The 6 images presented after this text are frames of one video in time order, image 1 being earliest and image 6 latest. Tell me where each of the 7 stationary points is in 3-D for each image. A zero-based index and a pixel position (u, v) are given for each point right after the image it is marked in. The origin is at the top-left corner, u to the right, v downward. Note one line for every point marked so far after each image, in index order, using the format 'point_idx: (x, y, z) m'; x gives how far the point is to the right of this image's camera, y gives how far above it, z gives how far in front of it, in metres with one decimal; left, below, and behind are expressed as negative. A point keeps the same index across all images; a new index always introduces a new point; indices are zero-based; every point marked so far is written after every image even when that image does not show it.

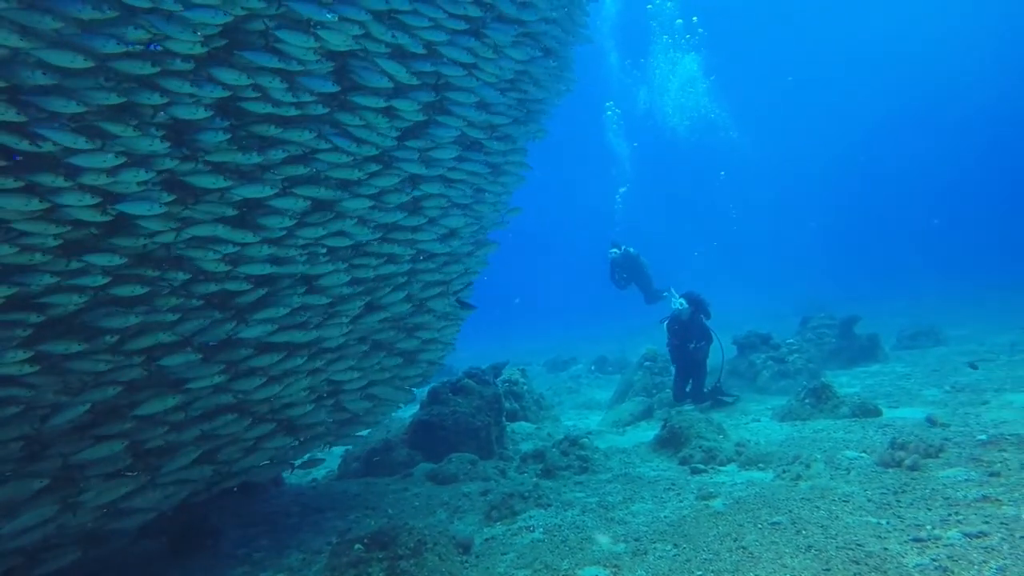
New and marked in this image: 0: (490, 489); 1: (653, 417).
0: (-0.3, -1.7, +6.6) m
1: (+1.7, -1.7, +9.9) m
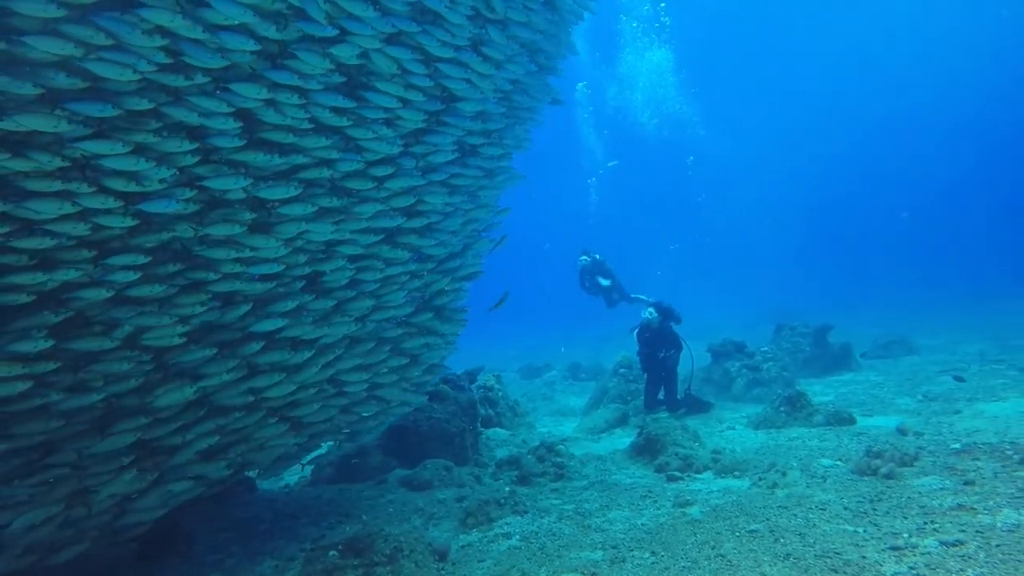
0: (-0.5, -1.8, +6.6) m
1: (+1.3, -1.7, +9.9) m
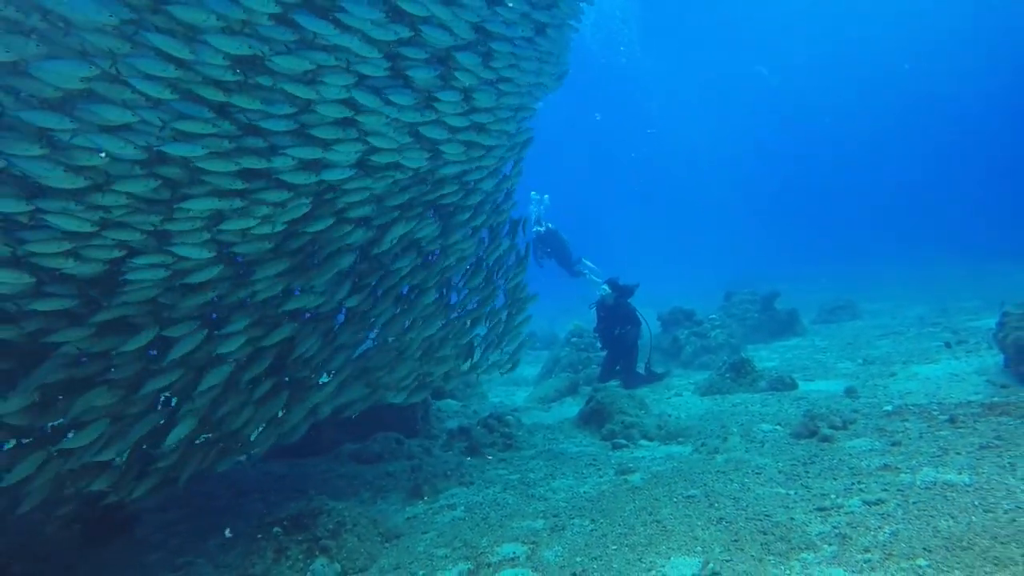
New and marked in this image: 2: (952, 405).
0: (-0.8, -1.6, +6.6) m
1: (+0.8, -1.4, +10.0) m
2: (+3.4, -0.9, +5.9) m
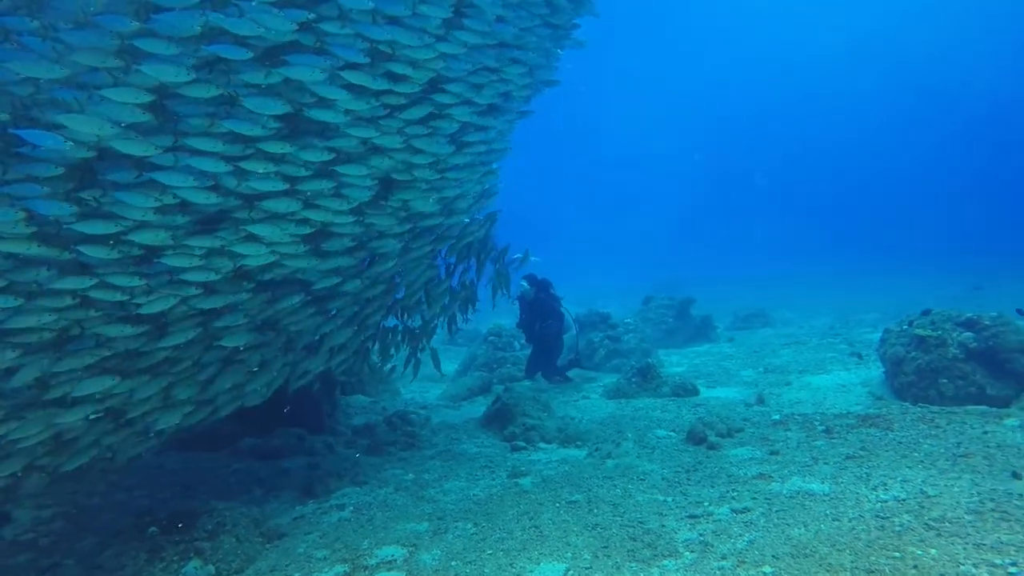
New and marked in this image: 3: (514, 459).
0: (+0.4, -1.3, +9.3) m
1: (+2.1, -0.8, +12.7) m
2: (+4.7, -0.9, +8.6) m
3: (0.0, -1.7, +7.6) m
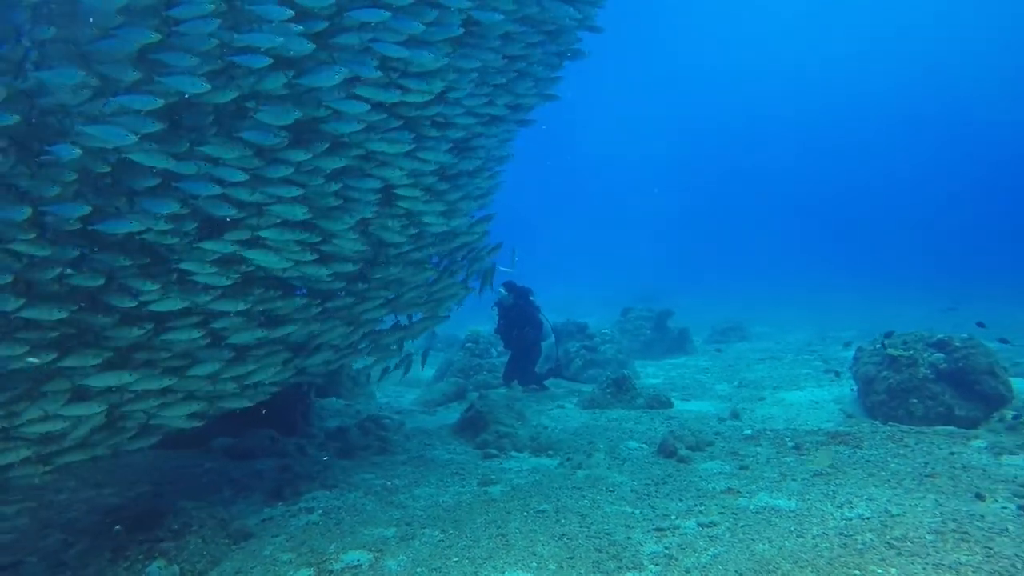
0: (+0.1, -1.4, +9.3) m
1: (+1.7, -1.0, +12.7) m
2: (+4.4, -1.2, +8.7) m
3: (-0.3, -1.7, +7.6) m
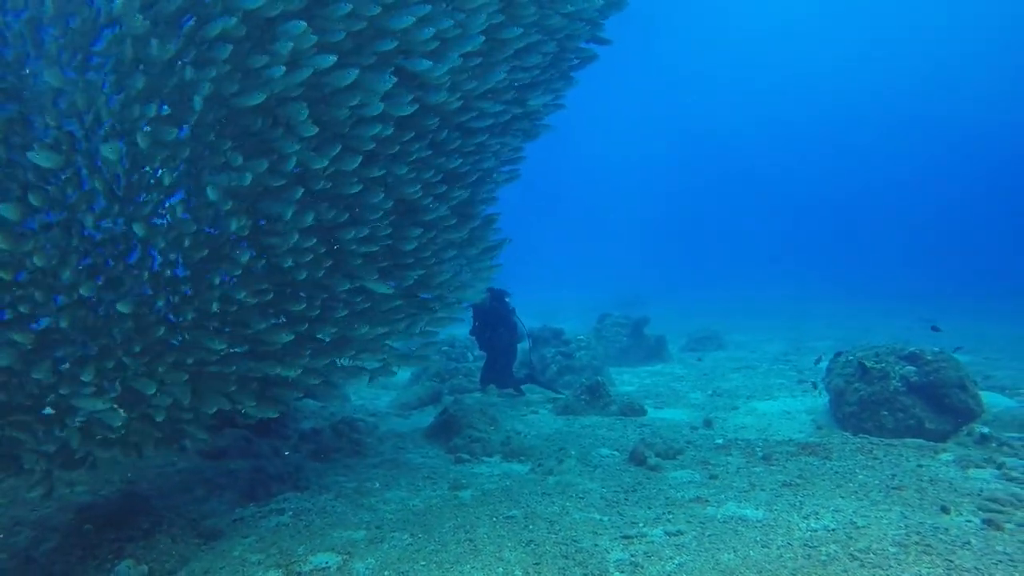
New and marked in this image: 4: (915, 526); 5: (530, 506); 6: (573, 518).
0: (-0.2, -1.4, +9.3) m
1: (+1.3, -1.1, +12.7) m
2: (+4.1, -1.3, +8.8) m
3: (-0.5, -1.8, +7.6) m
4: (+2.5, -1.5, +4.9) m
5: (+0.1, -1.7, +6.2) m
6: (+0.5, -1.7, +5.8) m
